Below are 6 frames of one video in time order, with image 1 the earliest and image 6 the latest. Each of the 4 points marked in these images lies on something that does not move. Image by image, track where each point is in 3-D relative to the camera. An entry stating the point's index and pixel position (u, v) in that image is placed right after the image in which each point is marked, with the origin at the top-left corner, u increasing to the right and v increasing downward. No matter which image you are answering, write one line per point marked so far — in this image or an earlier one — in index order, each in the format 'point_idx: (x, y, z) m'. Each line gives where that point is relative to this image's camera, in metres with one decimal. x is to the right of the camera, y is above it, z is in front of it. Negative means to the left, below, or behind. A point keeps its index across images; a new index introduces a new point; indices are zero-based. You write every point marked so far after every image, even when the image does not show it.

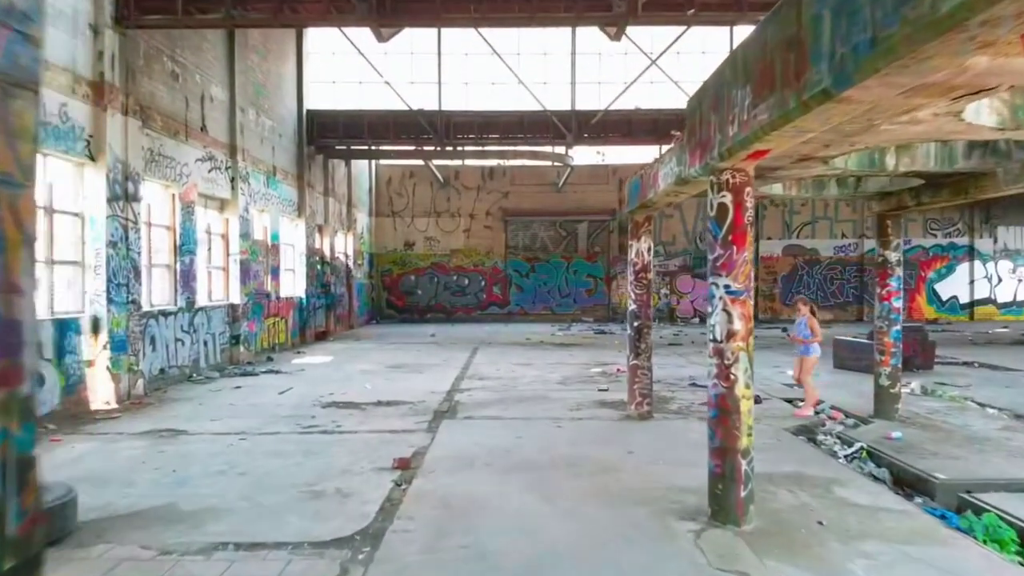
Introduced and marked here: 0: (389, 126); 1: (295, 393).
0: (-2.6, +3.3, +17.2) m
1: (-2.6, -1.2, +9.9) m
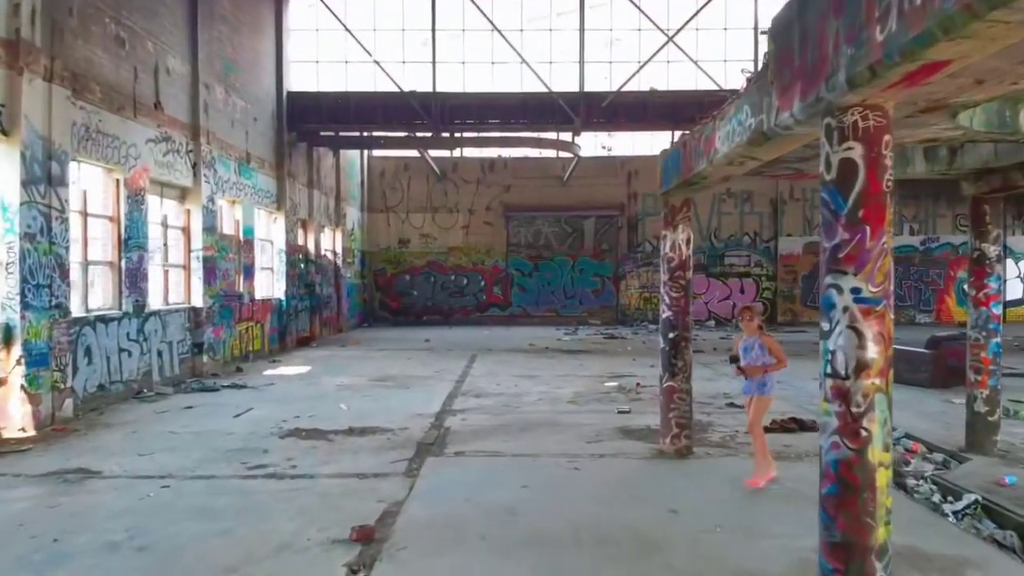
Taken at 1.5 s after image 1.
0: (-2.5, +3.3, +15.6) m
1: (-2.5, -1.3, +8.2) m
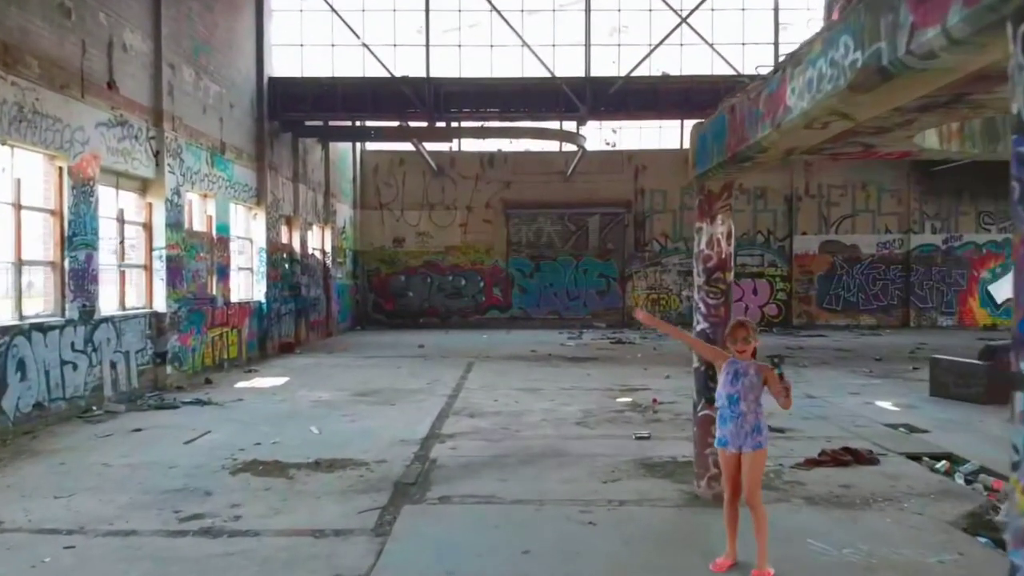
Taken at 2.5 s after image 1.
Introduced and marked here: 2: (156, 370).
0: (-2.5, +3.3, +14.4) m
1: (-2.5, -1.3, +7.0) m
2: (-4.3, -1.0, +10.1) m
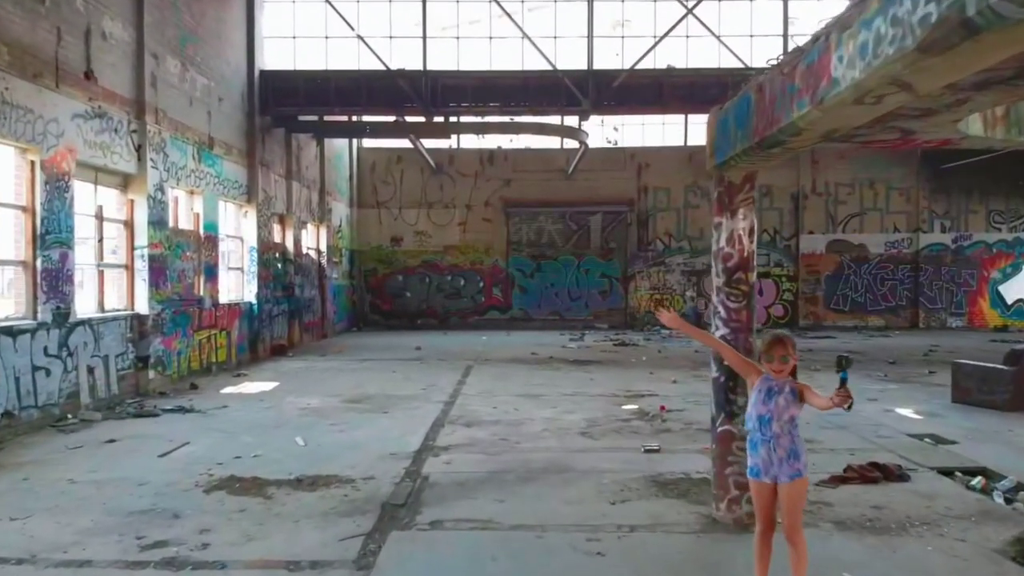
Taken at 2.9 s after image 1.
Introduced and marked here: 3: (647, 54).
0: (-2.5, +3.3, +13.9) m
1: (-2.5, -1.3, +6.5) m
2: (-4.3, -1.0, +9.6) m
3: (+2.3, +3.9, +14.0) m
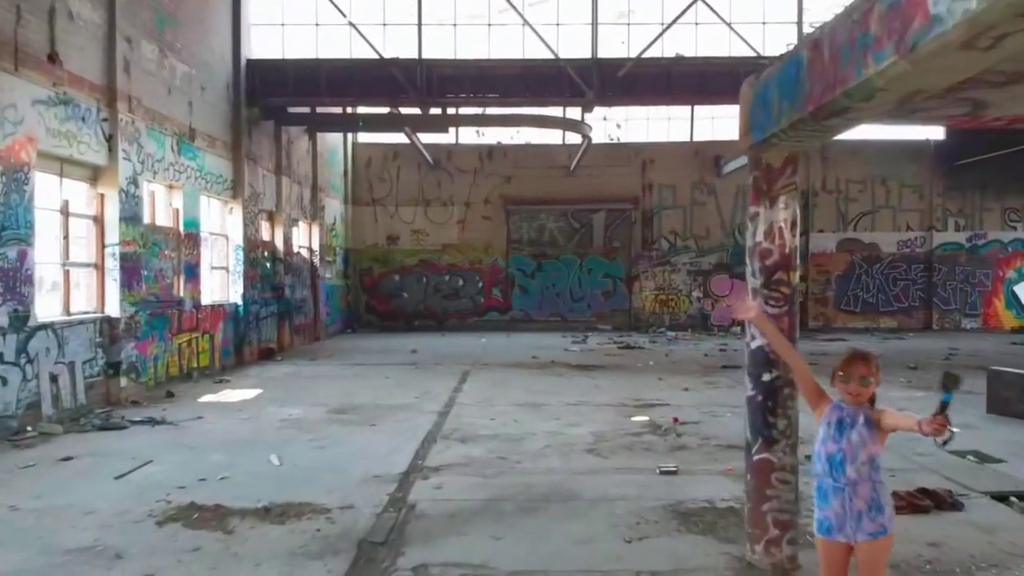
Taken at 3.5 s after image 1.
0: (-2.5, +3.3, +13.2) m
1: (-2.6, -1.3, +5.8) m
2: (-4.3, -1.0, +8.9) m
3: (+2.3, +3.9, +13.3) m
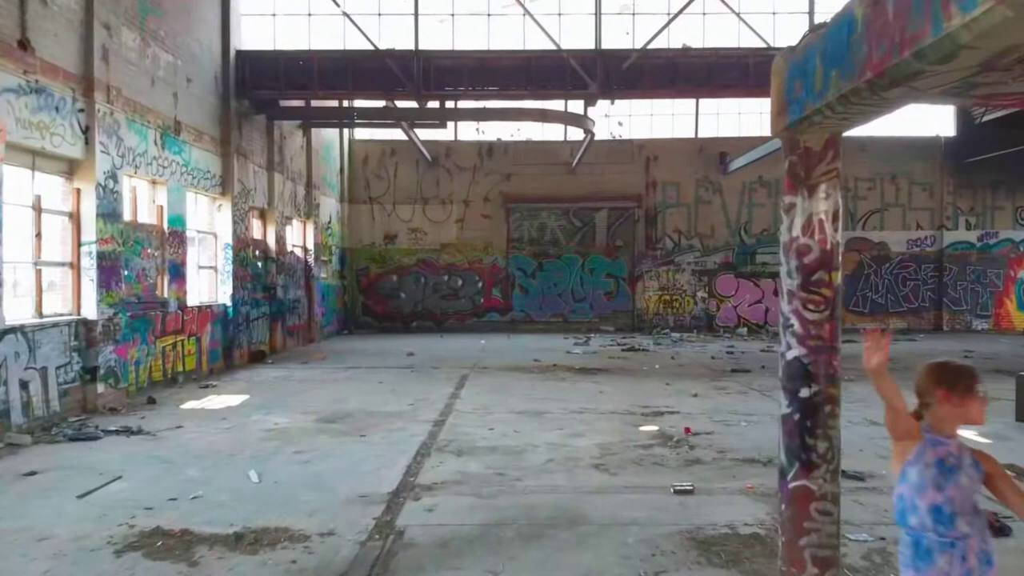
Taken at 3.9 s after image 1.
0: (-2.5, +3.3, +12.7) m
1: (-2.6, -1.3, +5.3) m
2: (-4.3, -1.0, +8.4) m
3: (+2.3, +3.9, +12.8) m
